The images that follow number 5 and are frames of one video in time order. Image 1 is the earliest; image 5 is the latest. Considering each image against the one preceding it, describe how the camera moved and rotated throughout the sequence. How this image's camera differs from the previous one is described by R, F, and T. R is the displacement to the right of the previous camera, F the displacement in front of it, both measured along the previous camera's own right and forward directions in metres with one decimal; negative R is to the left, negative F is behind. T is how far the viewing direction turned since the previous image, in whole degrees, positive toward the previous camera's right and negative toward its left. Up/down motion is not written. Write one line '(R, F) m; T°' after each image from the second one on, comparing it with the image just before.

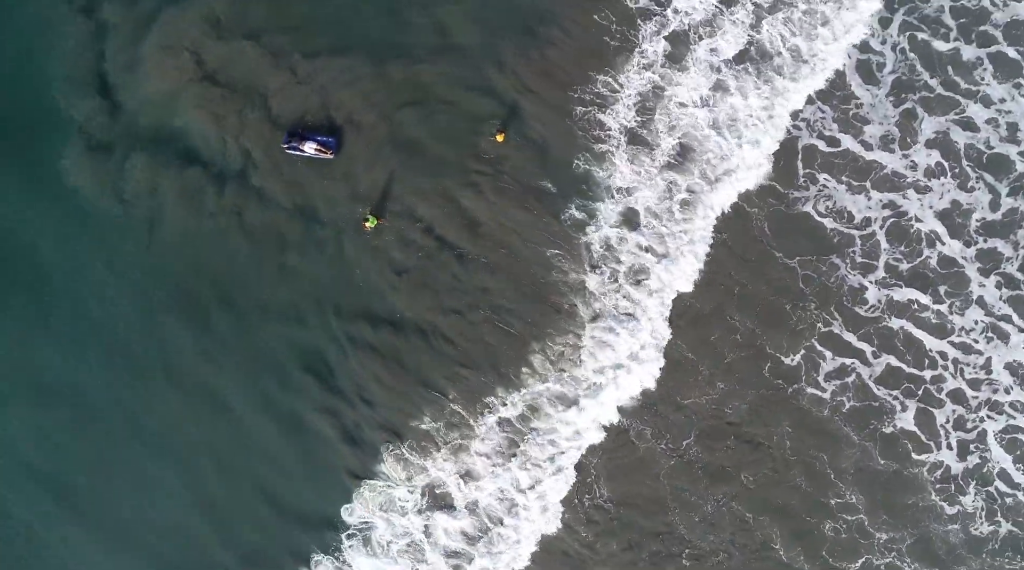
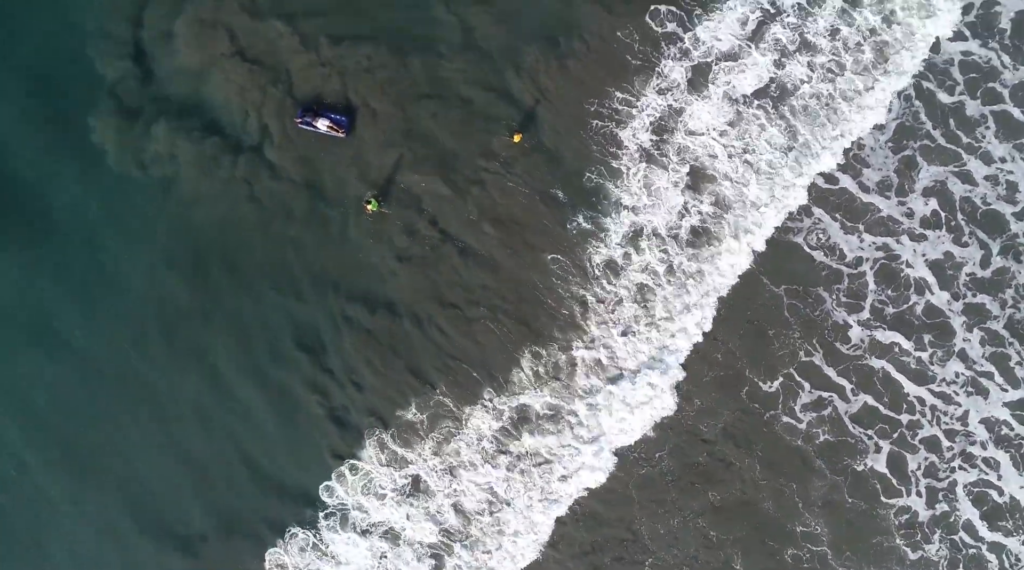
(+0.4, -0.9) m; 0°
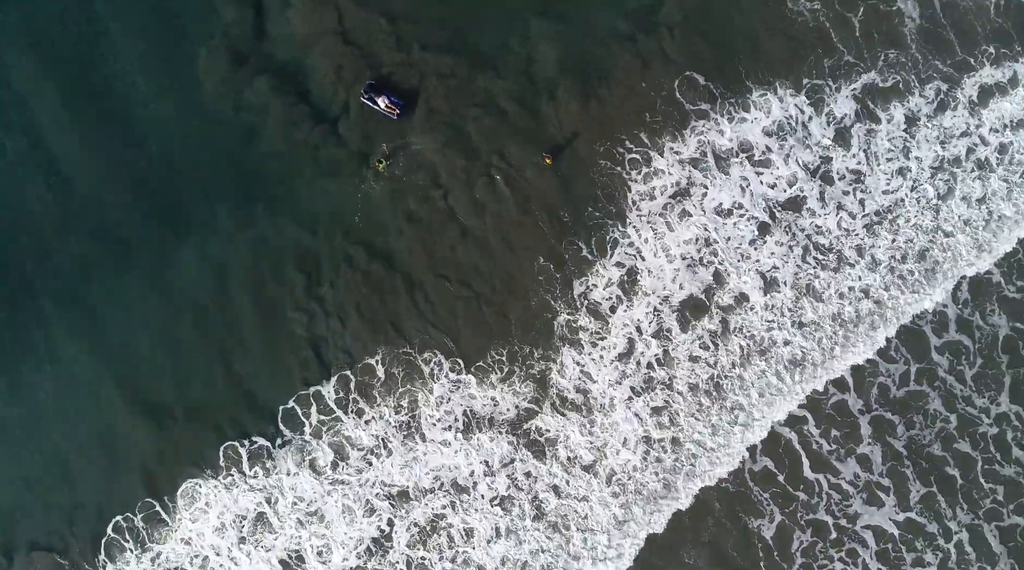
(+2.2, -4.7) m; -2°
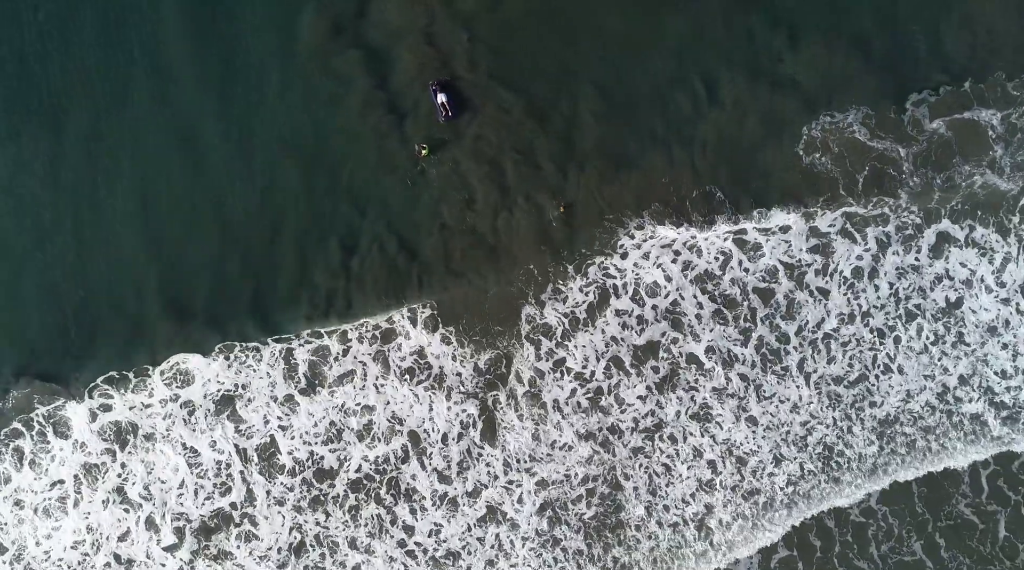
(+3.2, -6.5) m; -3°
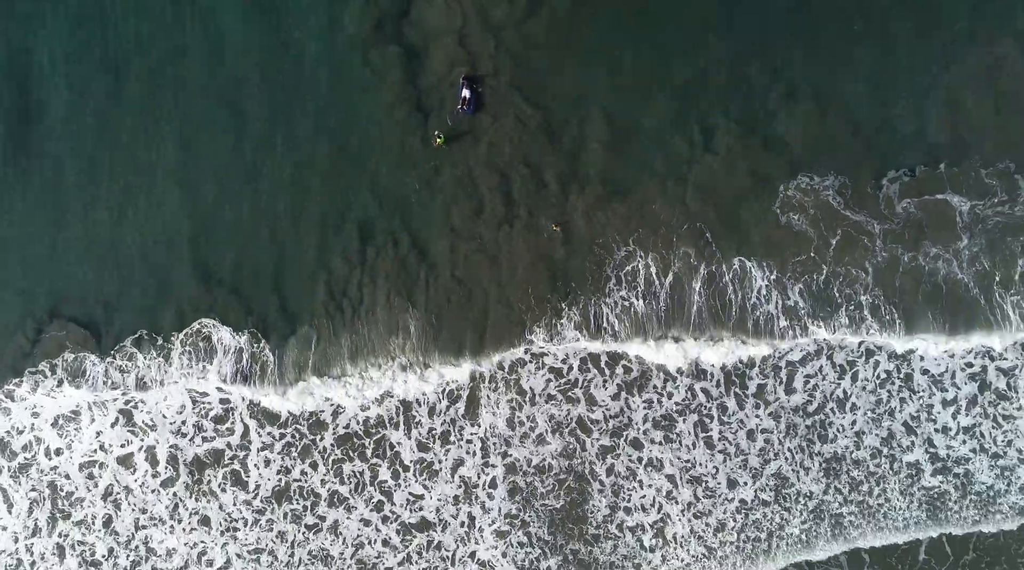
(+0.7, -4.7) m; 0°
